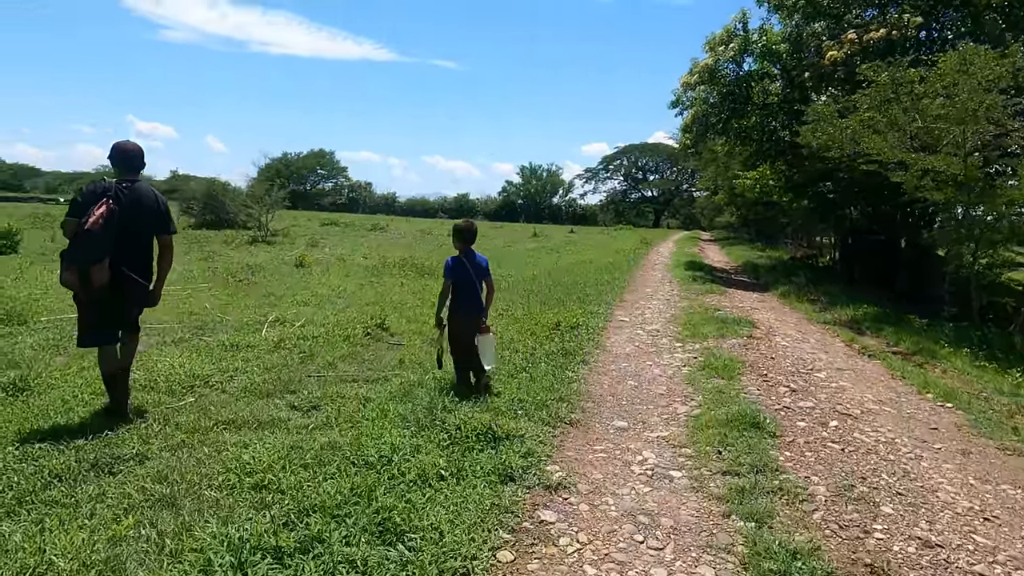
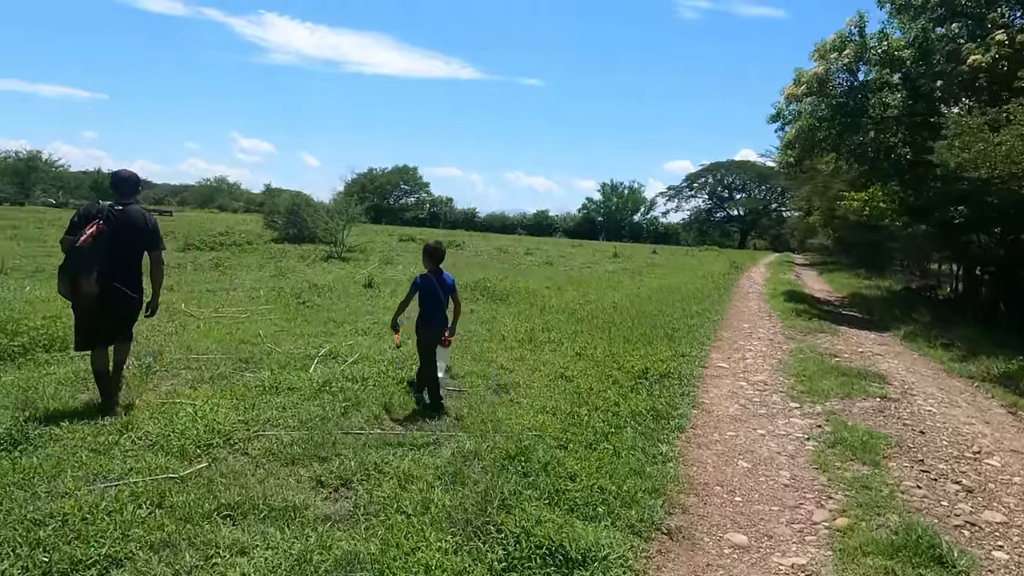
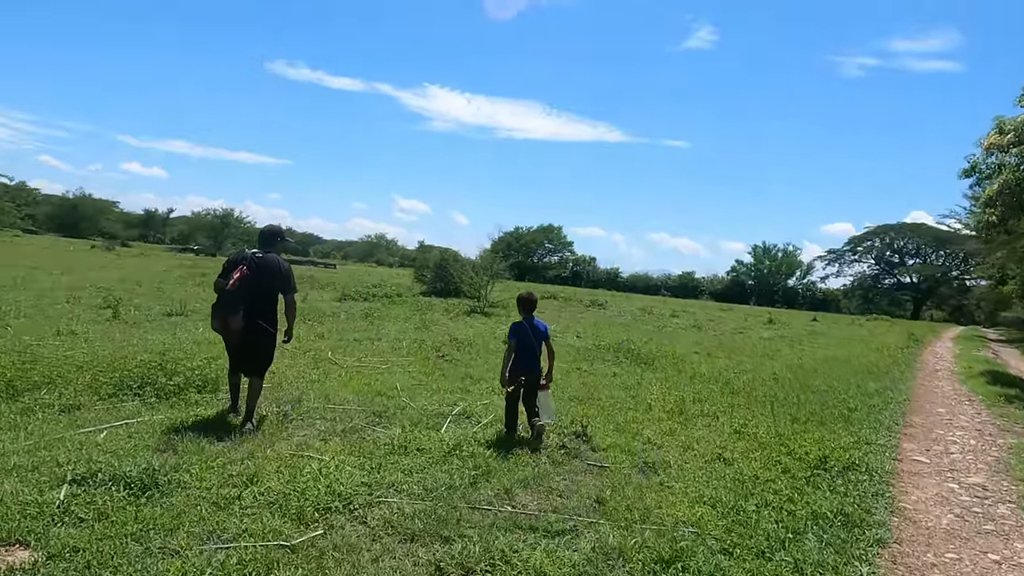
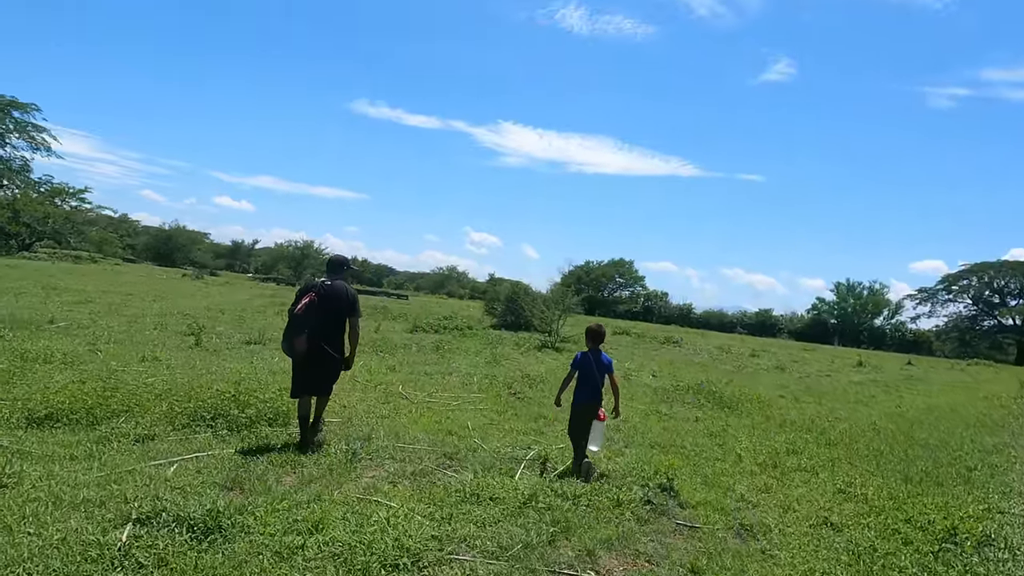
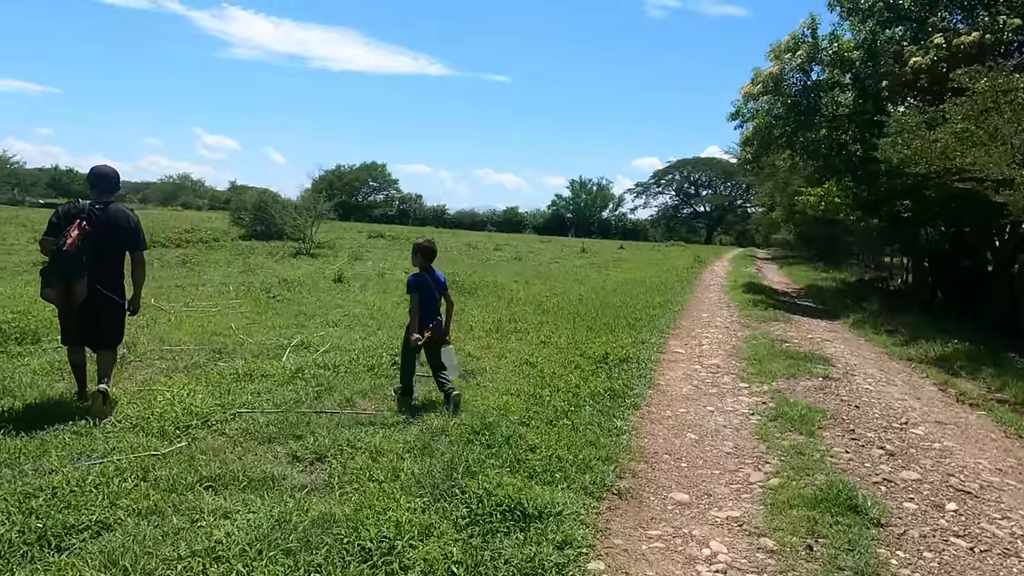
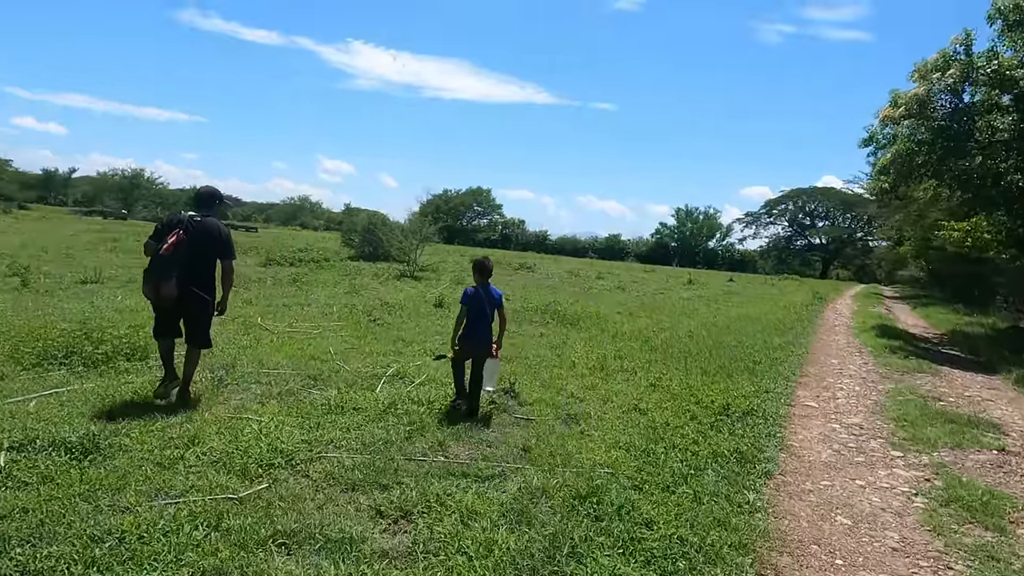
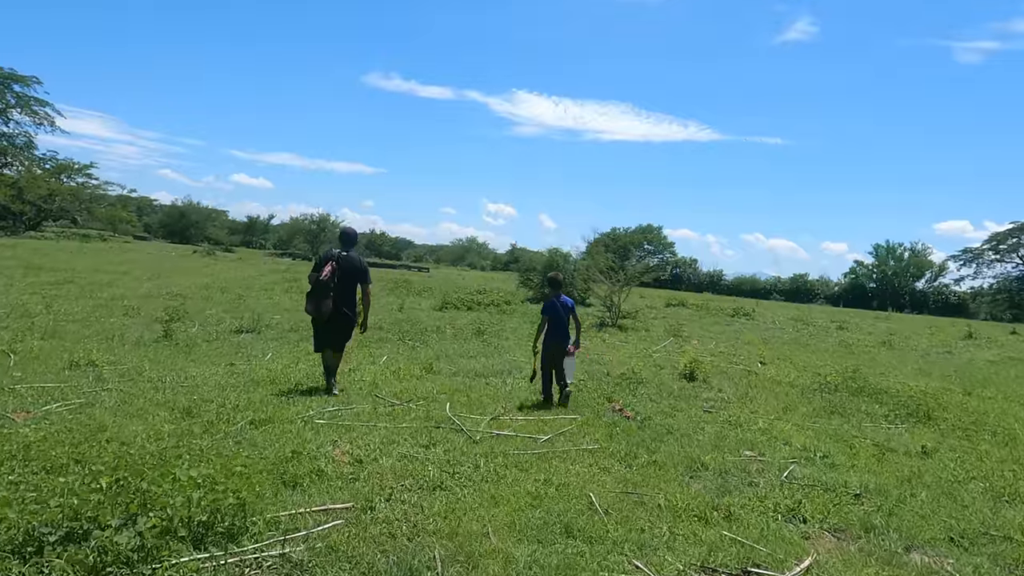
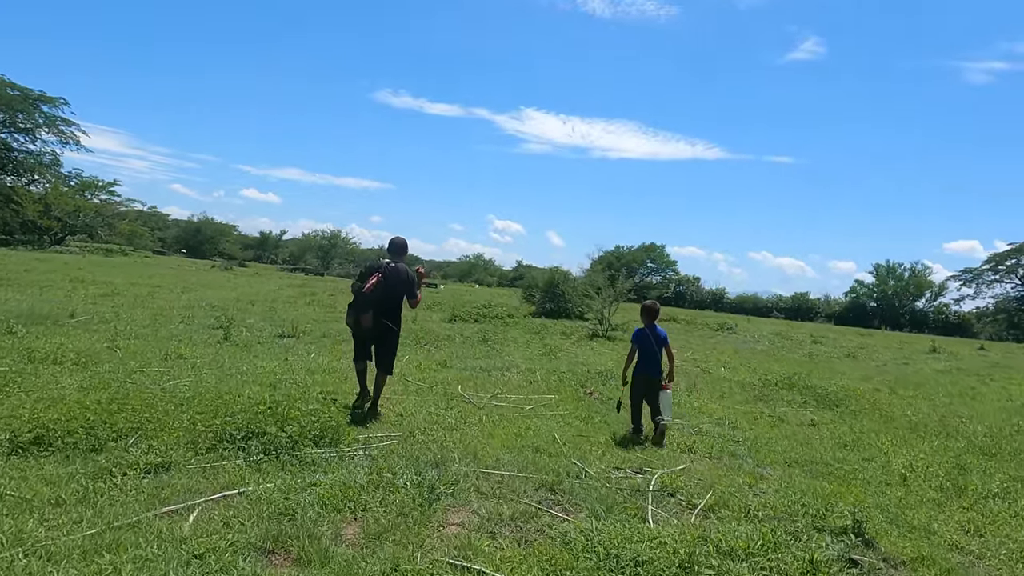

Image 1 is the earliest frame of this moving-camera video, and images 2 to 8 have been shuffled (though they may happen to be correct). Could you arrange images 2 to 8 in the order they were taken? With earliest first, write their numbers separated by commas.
5, 2, 6, 3, 4, 8, 7
